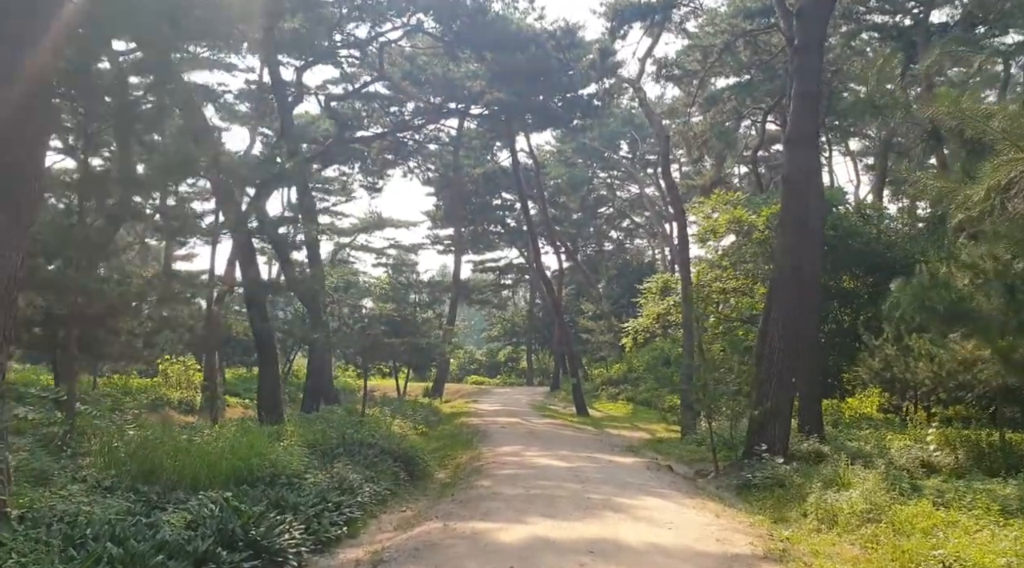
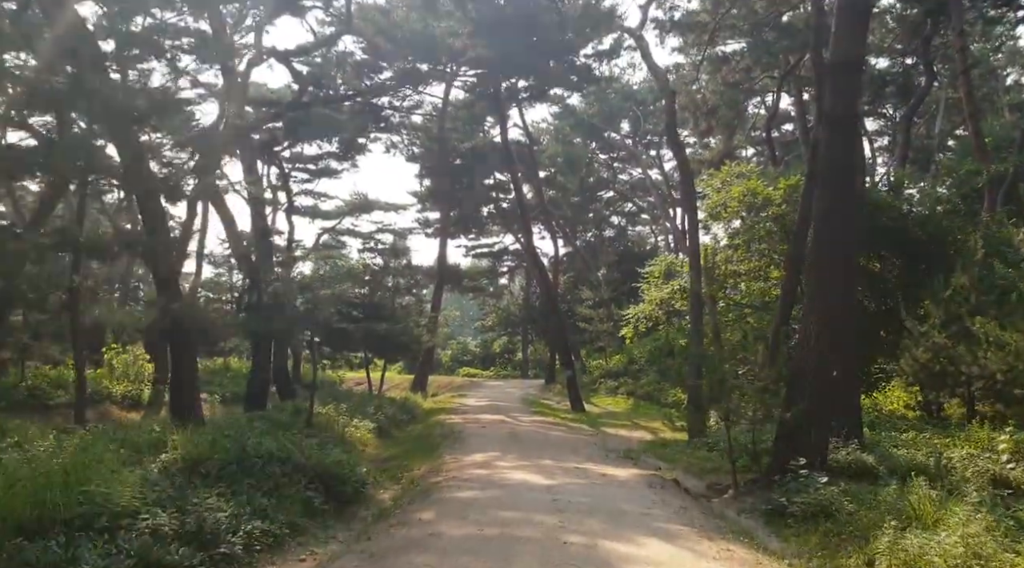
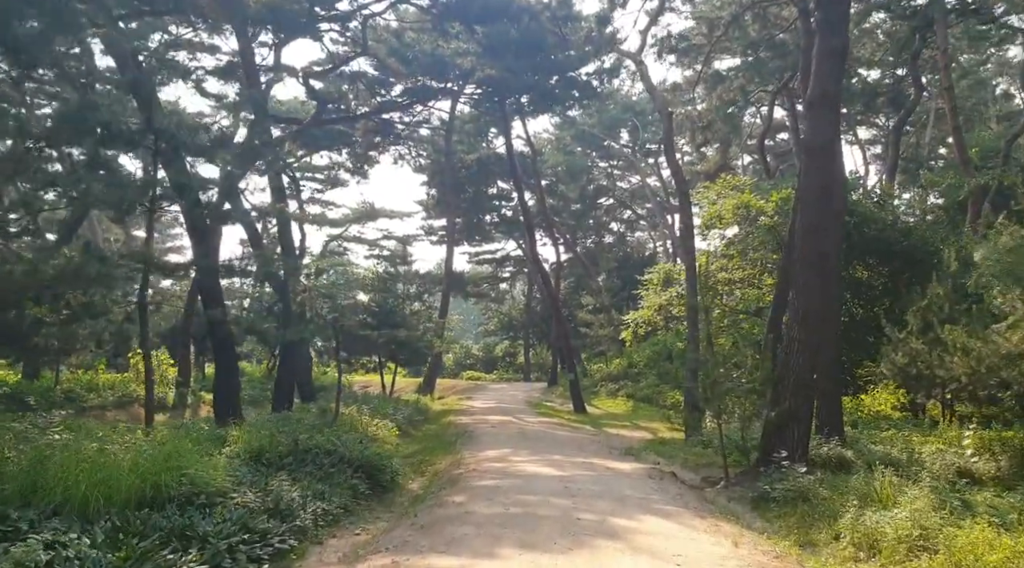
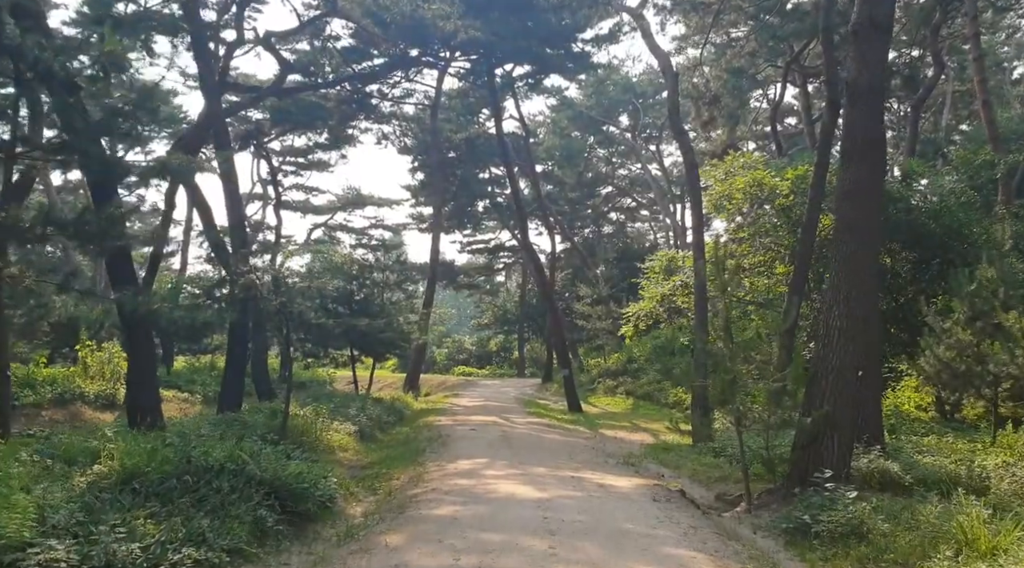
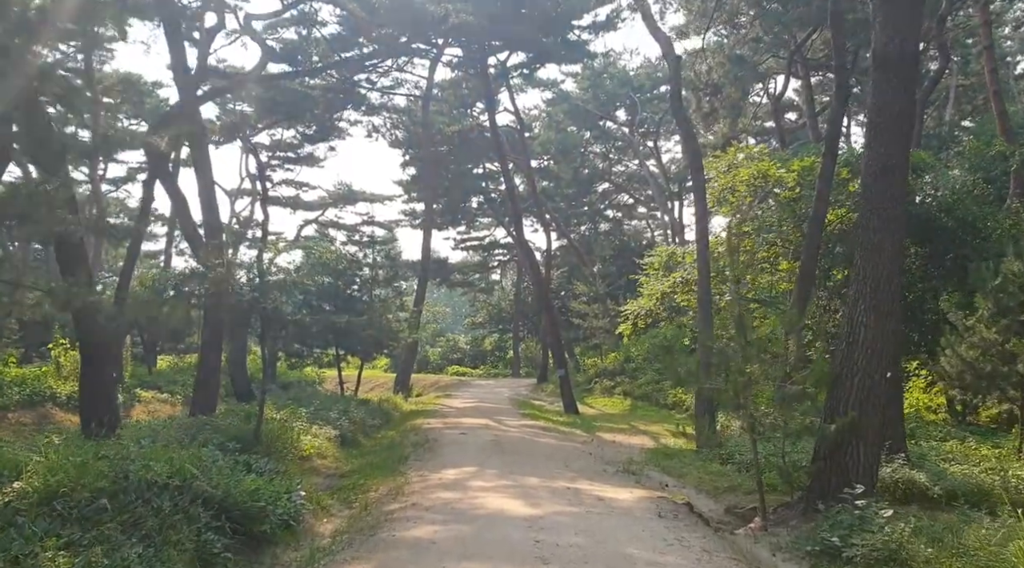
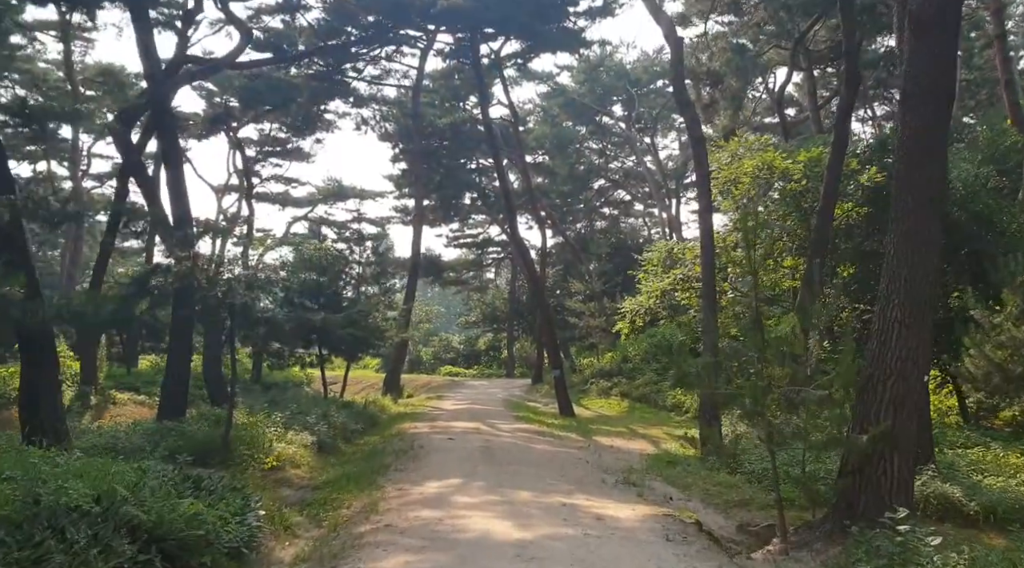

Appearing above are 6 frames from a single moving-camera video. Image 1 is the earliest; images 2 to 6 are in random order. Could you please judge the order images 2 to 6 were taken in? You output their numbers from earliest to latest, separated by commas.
3, 2, 4, 5, 6
